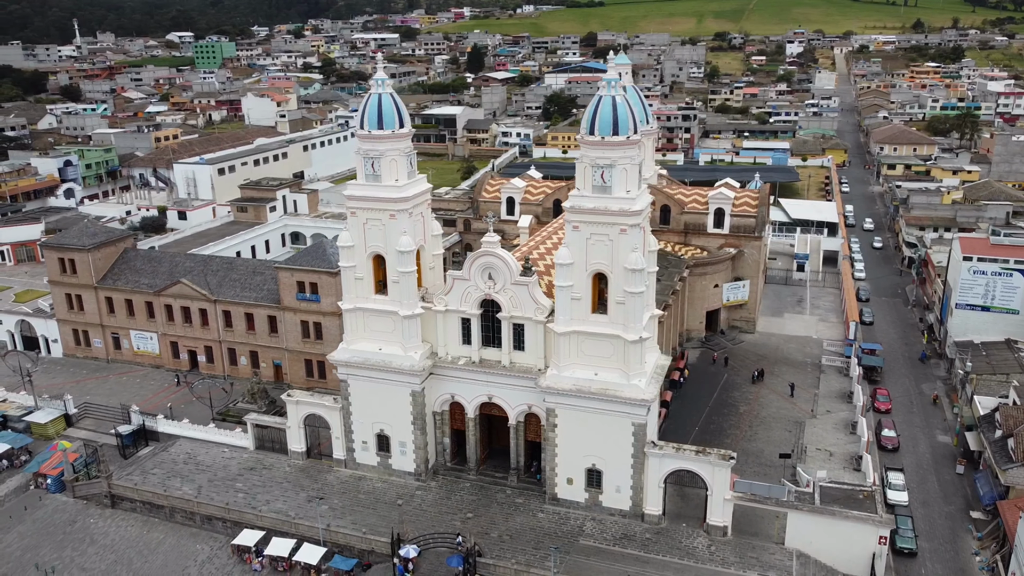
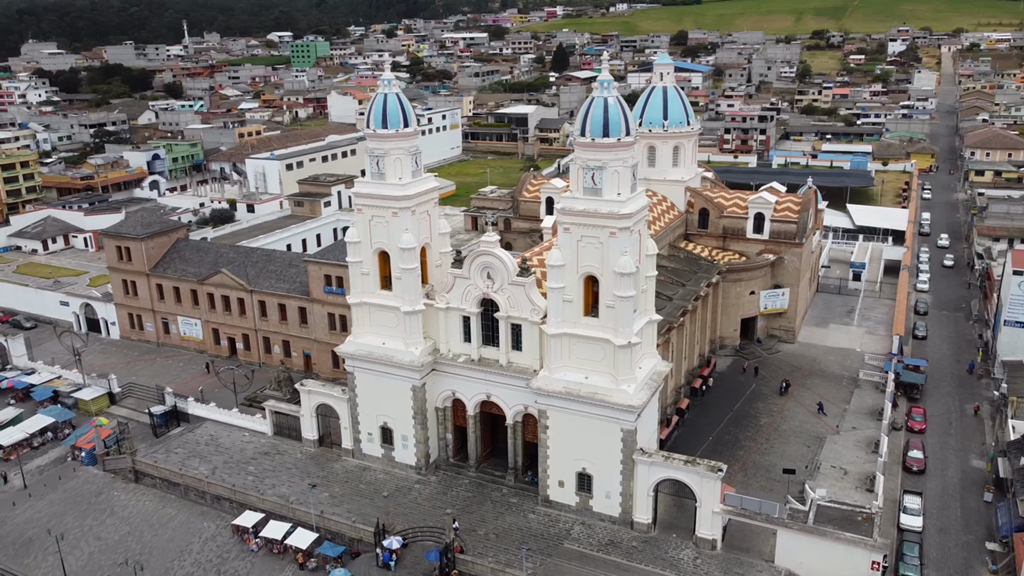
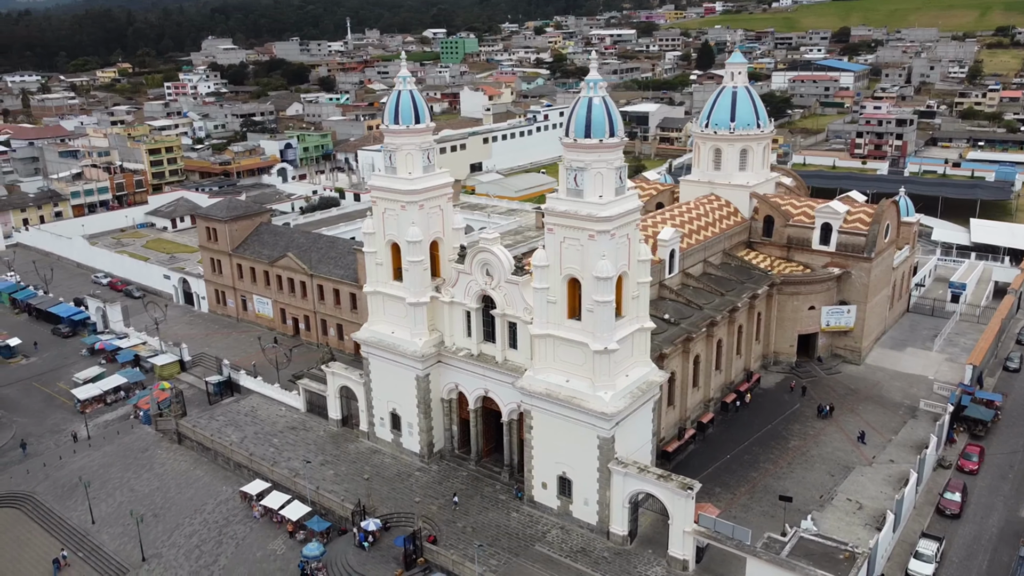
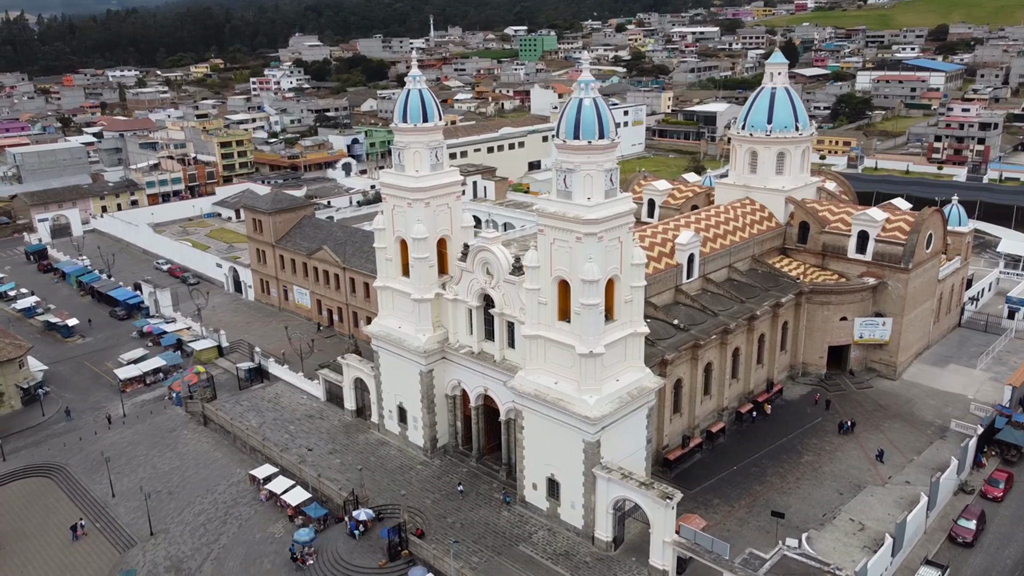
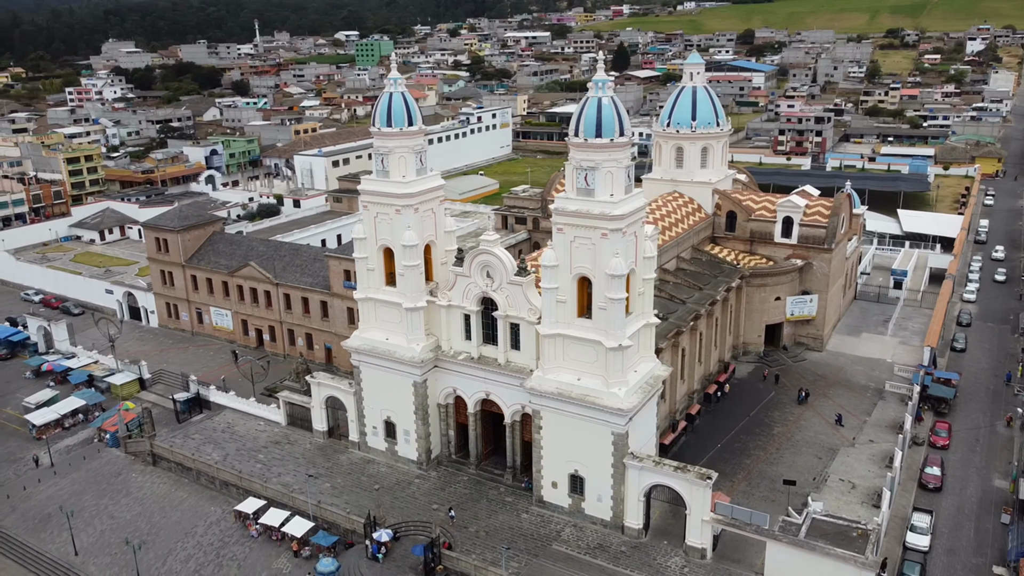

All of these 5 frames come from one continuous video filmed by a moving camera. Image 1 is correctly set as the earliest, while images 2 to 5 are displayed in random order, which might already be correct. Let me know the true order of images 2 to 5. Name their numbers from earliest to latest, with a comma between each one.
2, 5, 3, 4
